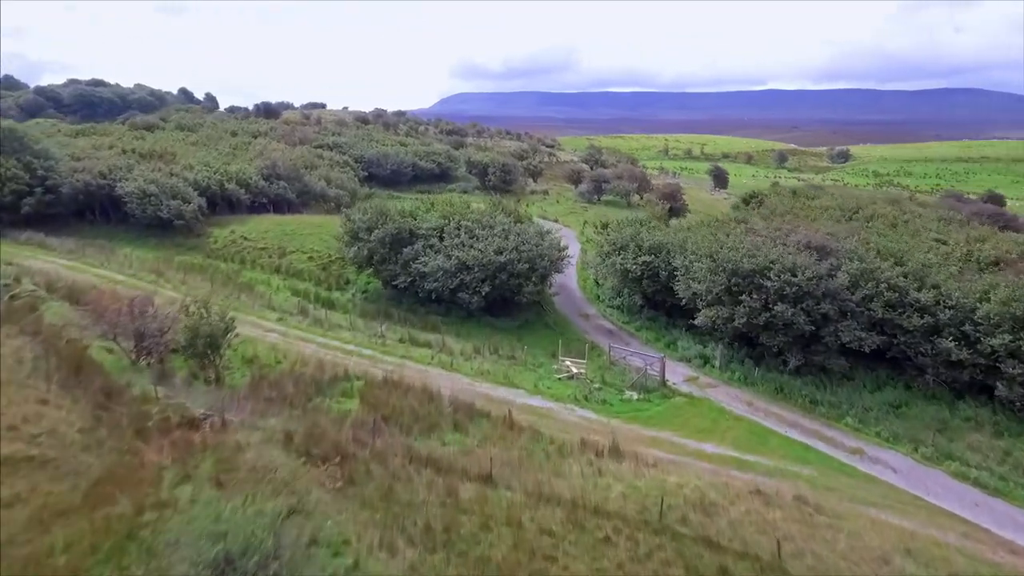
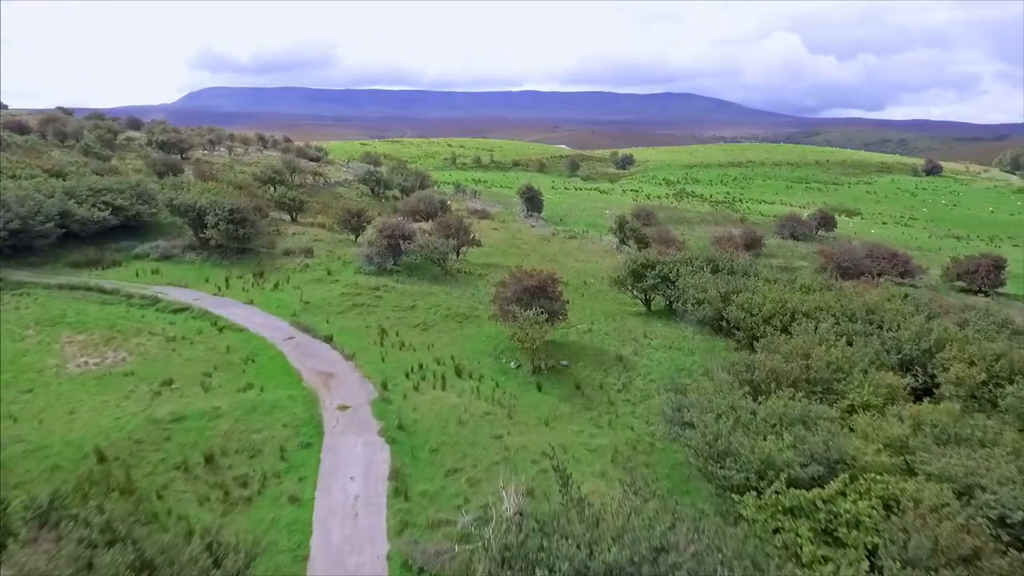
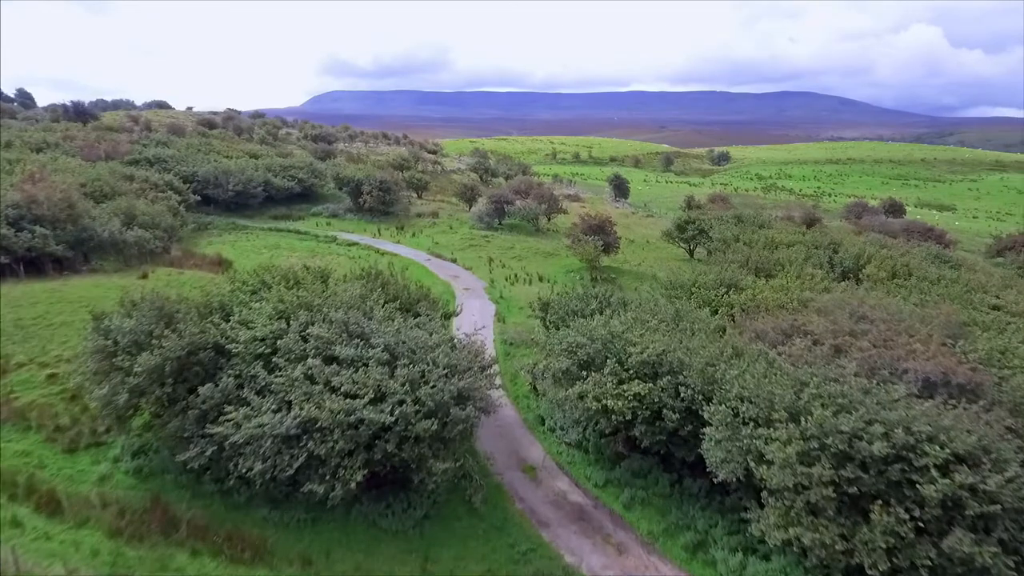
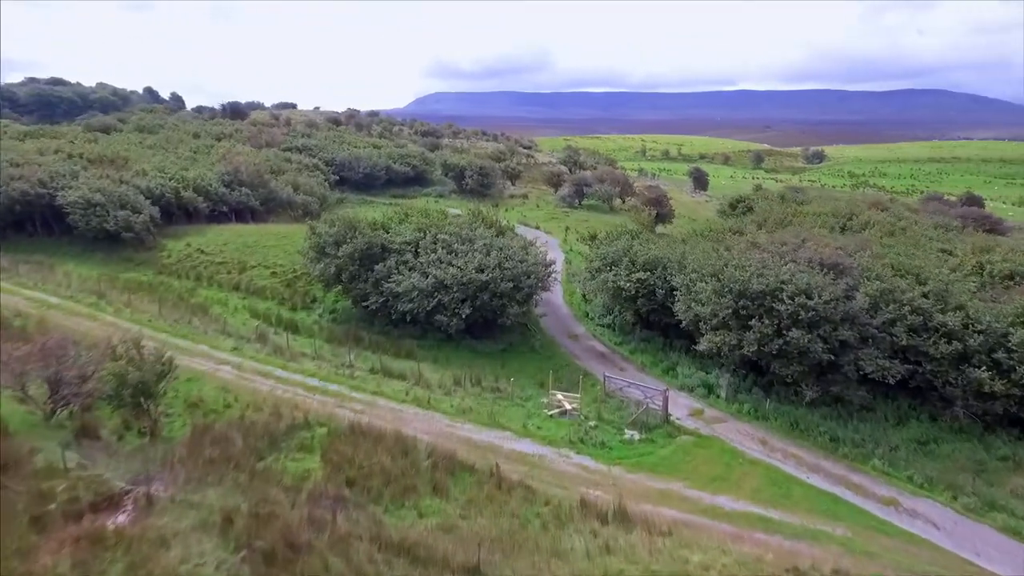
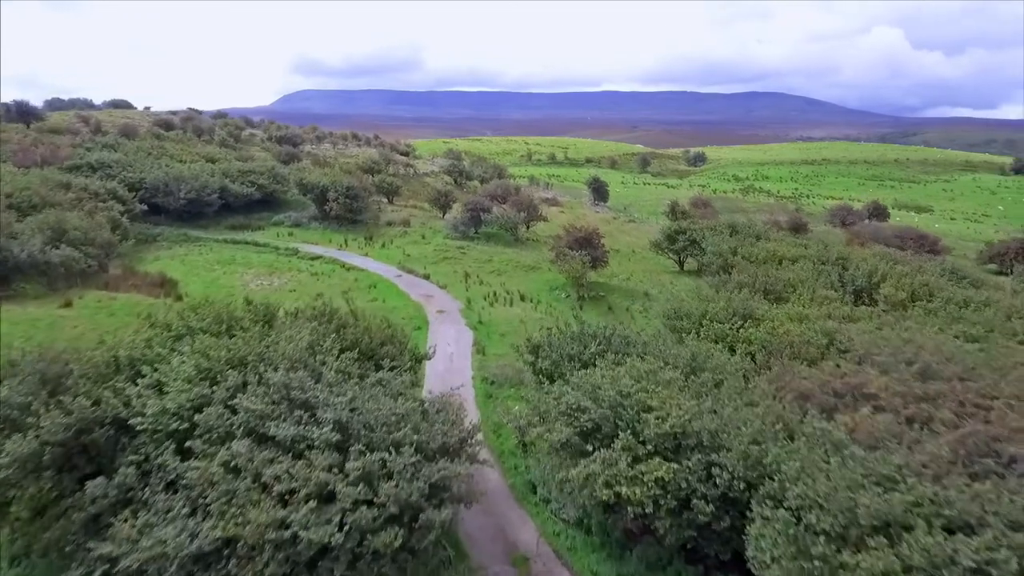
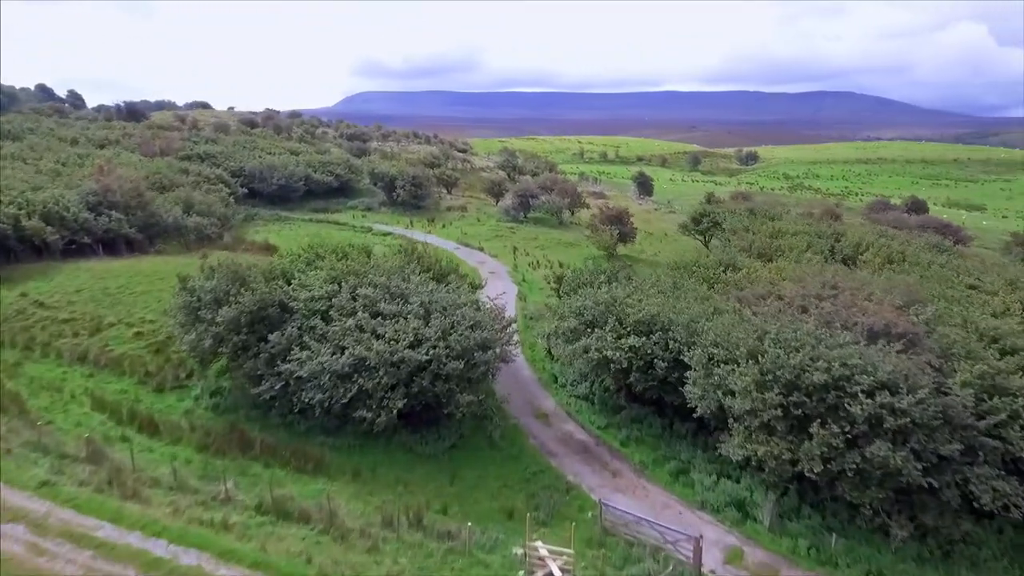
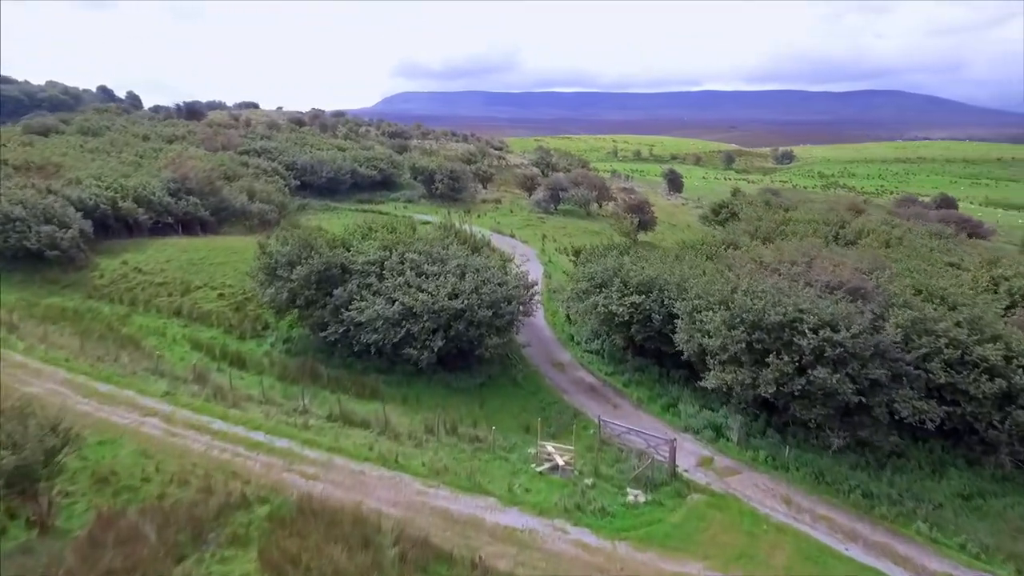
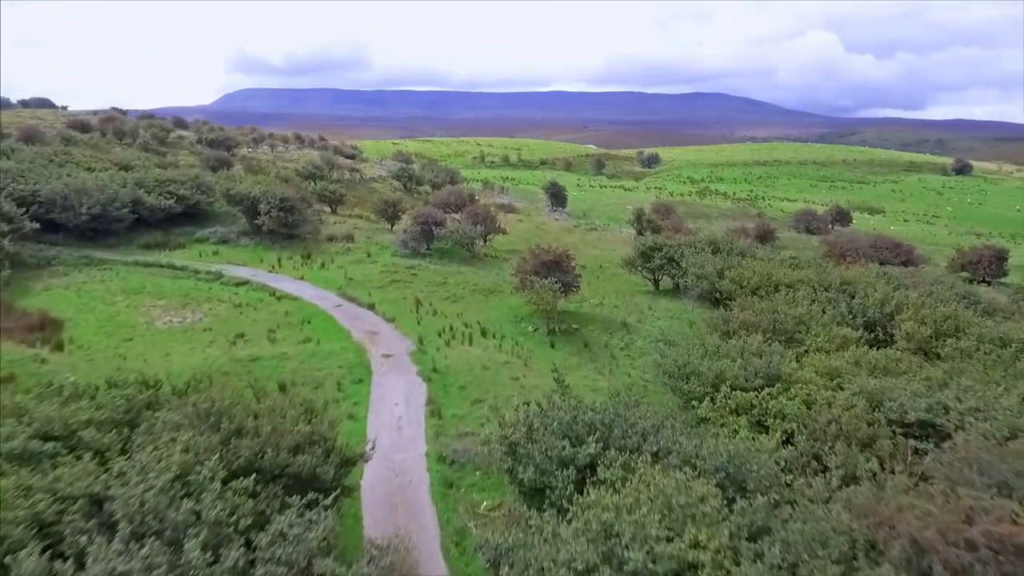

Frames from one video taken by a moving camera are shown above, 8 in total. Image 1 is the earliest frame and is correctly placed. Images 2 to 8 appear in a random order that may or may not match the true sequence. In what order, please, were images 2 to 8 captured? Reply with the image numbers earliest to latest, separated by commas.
4, 7, 6, 3, 5, 8, 2
